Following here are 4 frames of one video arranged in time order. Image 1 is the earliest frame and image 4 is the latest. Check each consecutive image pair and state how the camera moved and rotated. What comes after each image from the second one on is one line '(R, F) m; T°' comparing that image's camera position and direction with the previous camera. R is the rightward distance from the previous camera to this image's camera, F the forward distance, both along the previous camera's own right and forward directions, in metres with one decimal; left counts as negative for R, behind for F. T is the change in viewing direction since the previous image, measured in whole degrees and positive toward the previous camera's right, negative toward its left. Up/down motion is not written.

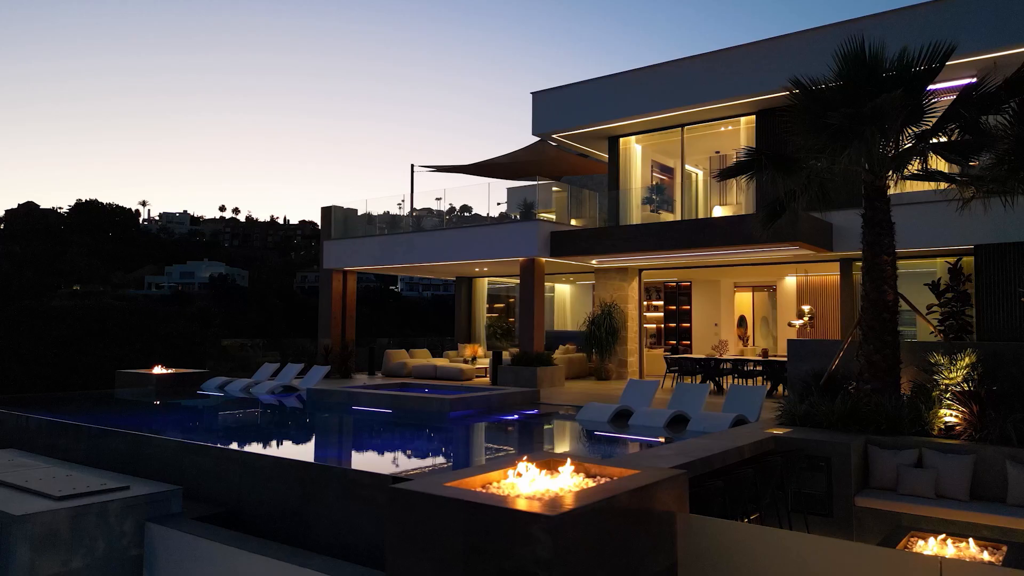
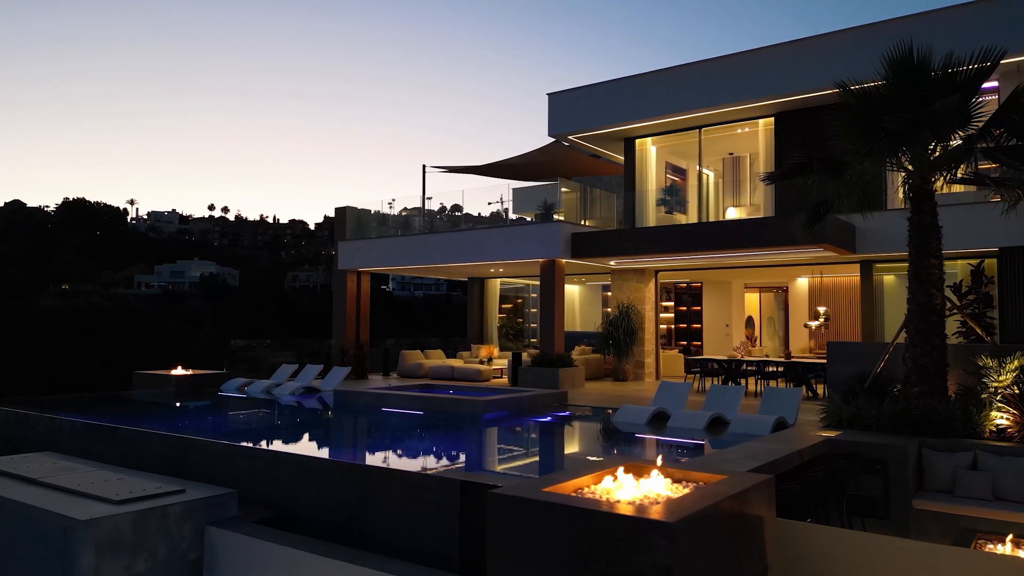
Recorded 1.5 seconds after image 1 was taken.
(-0.6, 0.0) m; +1°
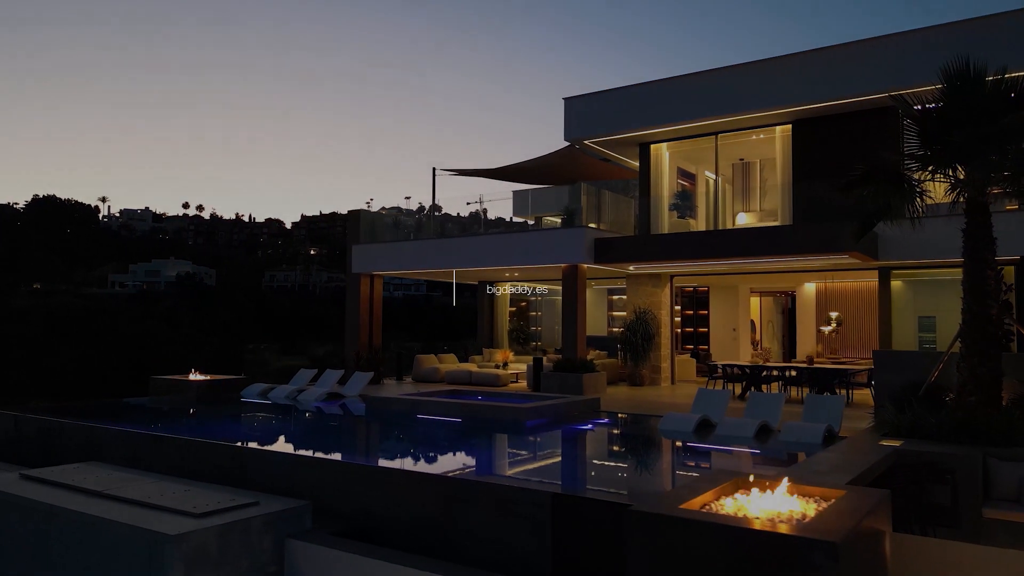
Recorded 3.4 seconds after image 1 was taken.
(-0.9, 0.0) m; +2°
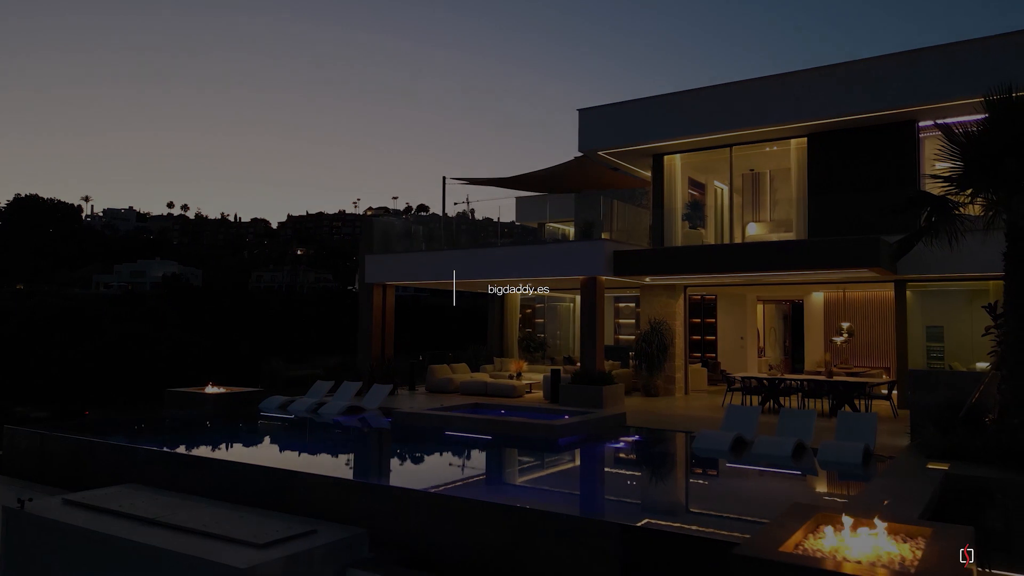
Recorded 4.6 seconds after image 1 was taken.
(-0.7, 0.0) m; +1°
